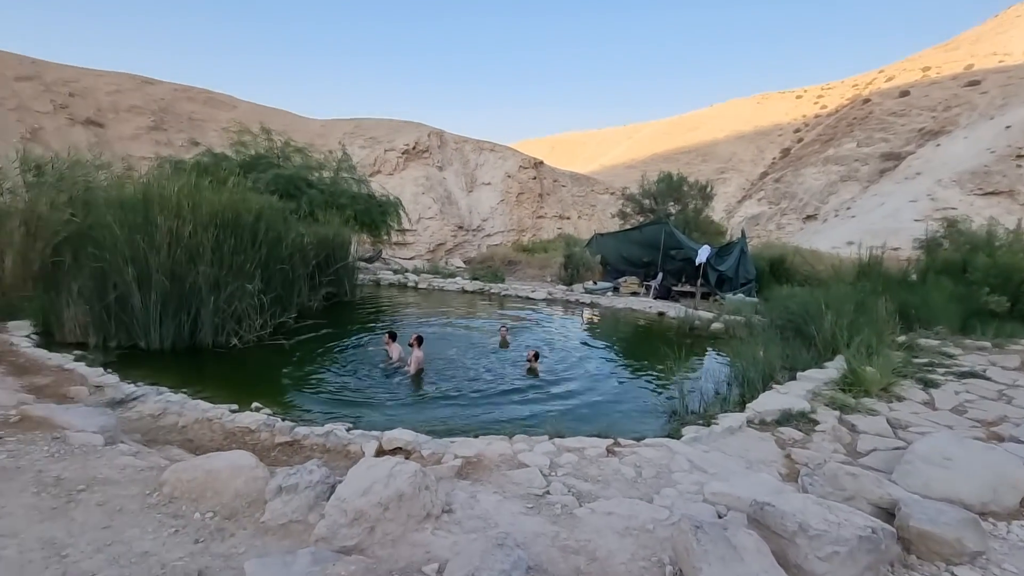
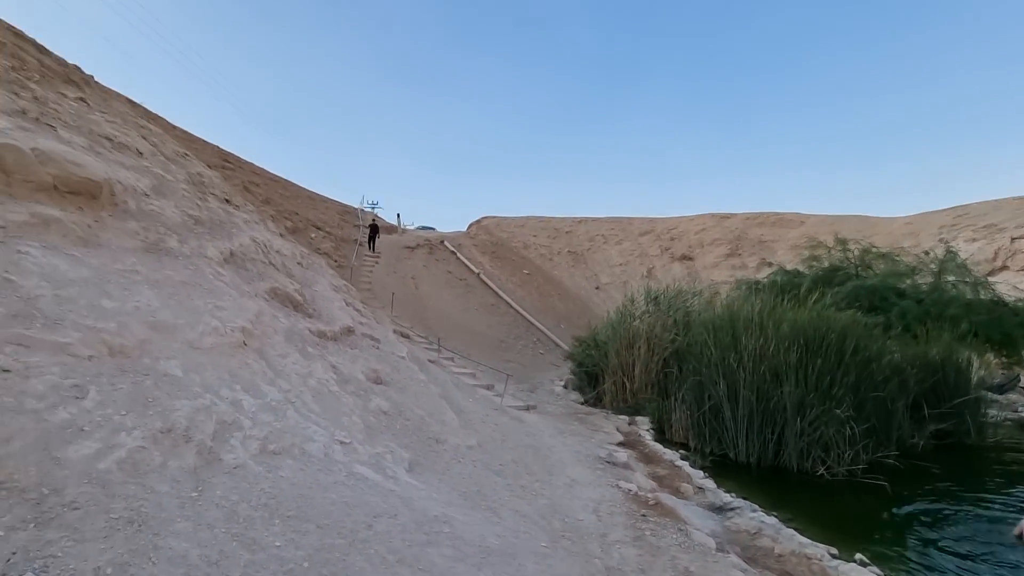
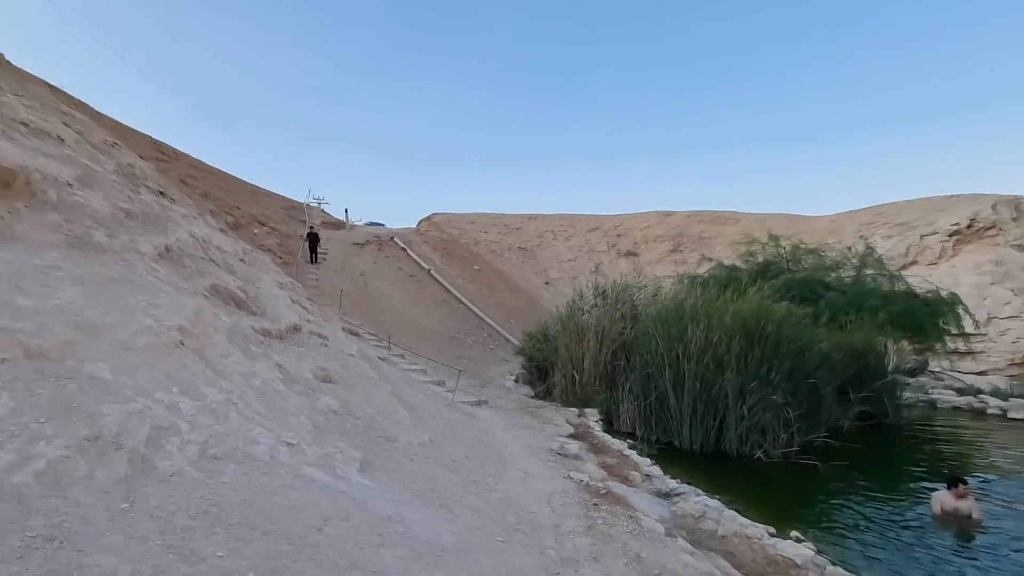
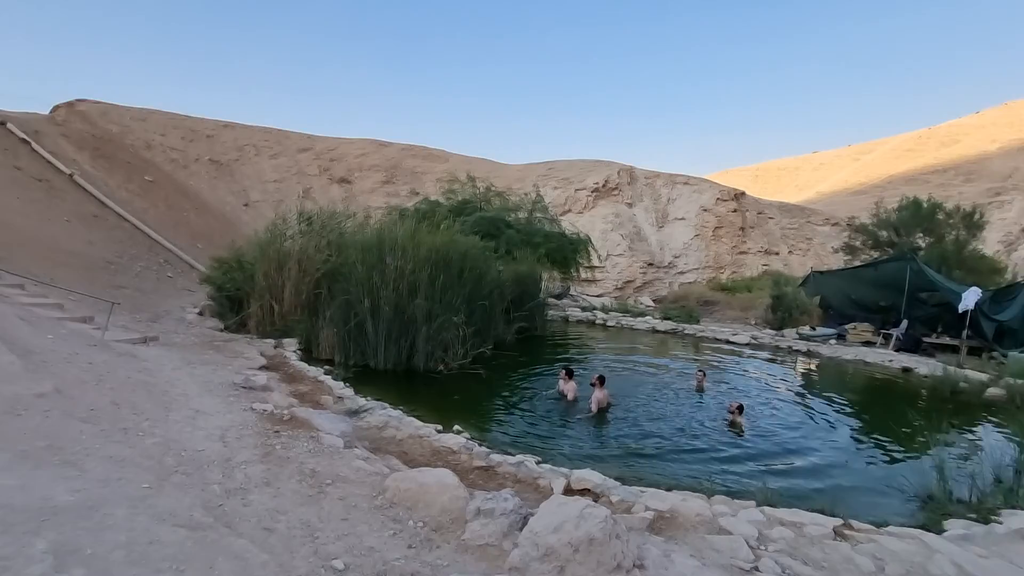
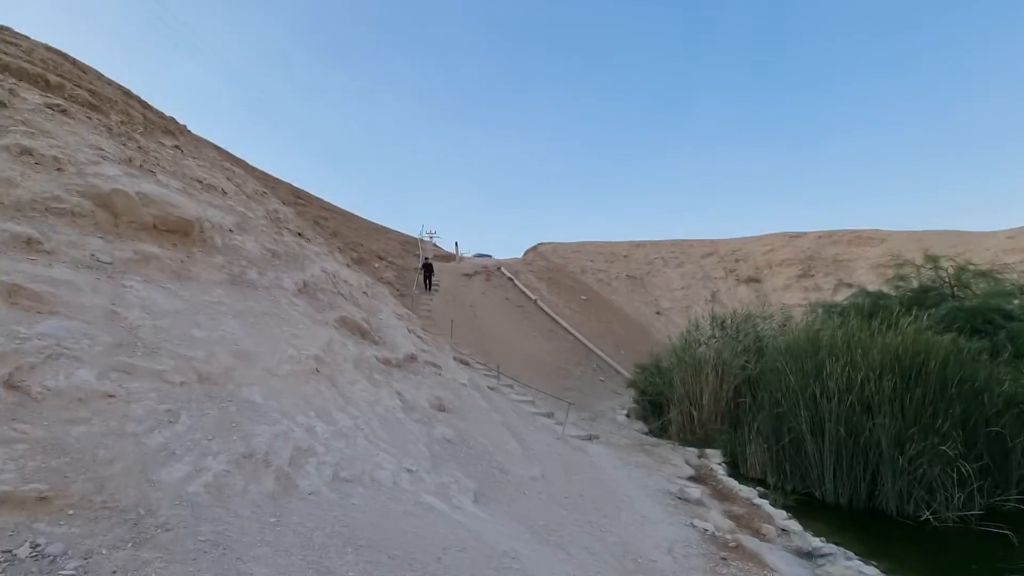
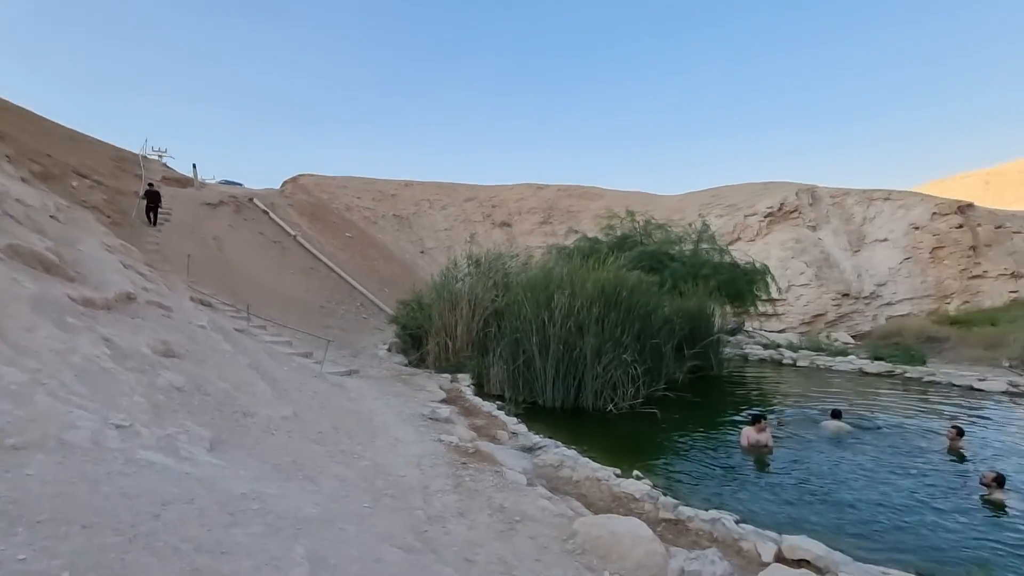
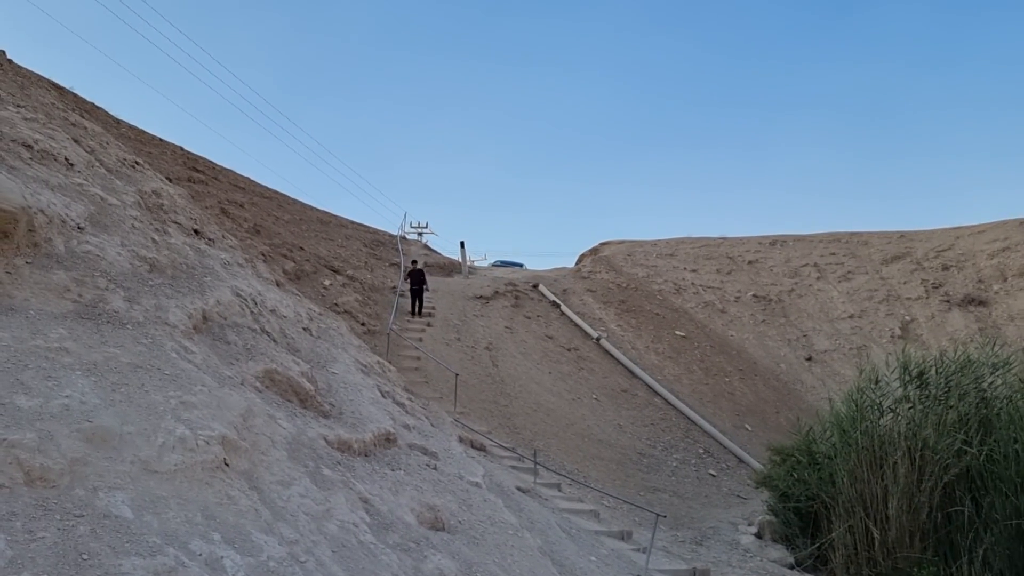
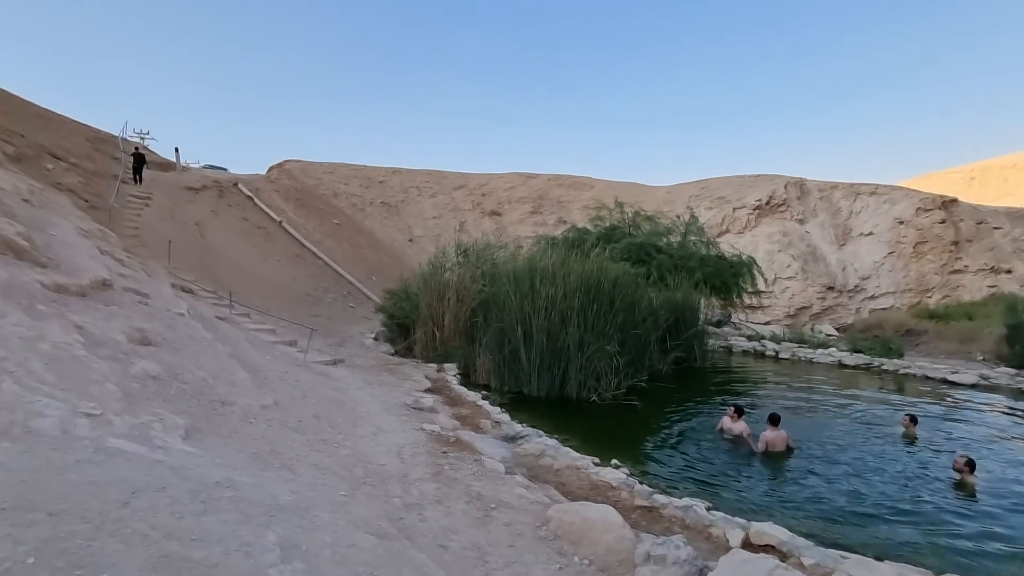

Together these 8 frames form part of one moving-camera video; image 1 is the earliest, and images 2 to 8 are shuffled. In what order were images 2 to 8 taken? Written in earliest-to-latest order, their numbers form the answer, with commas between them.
4, 8, 2, 7, 5, 3, 6
